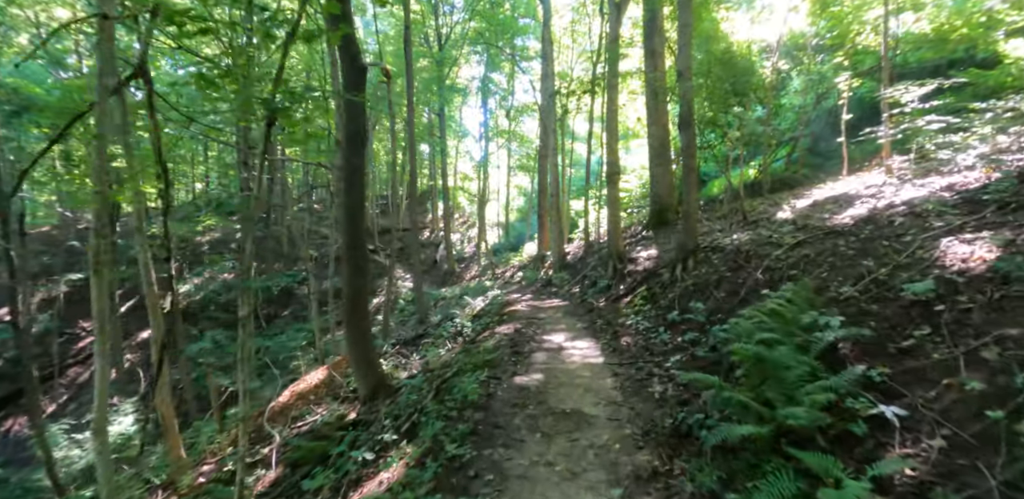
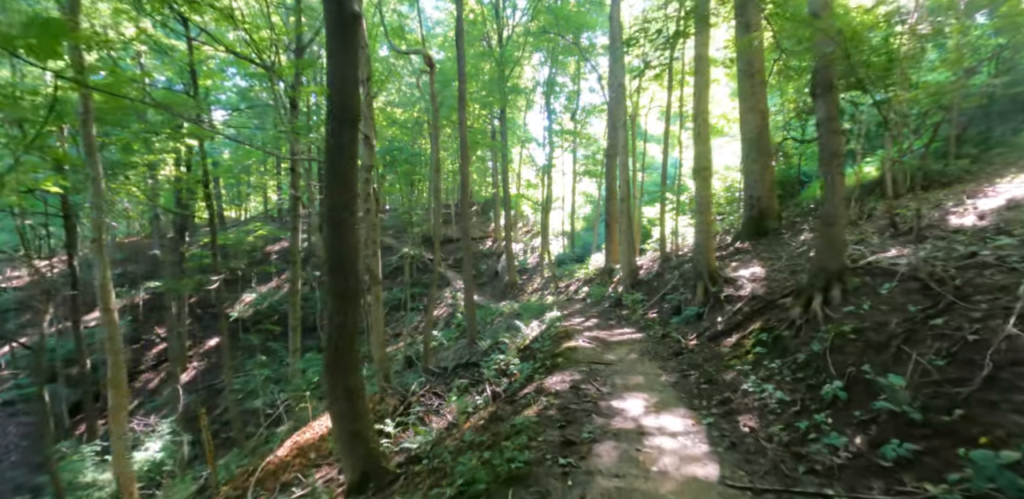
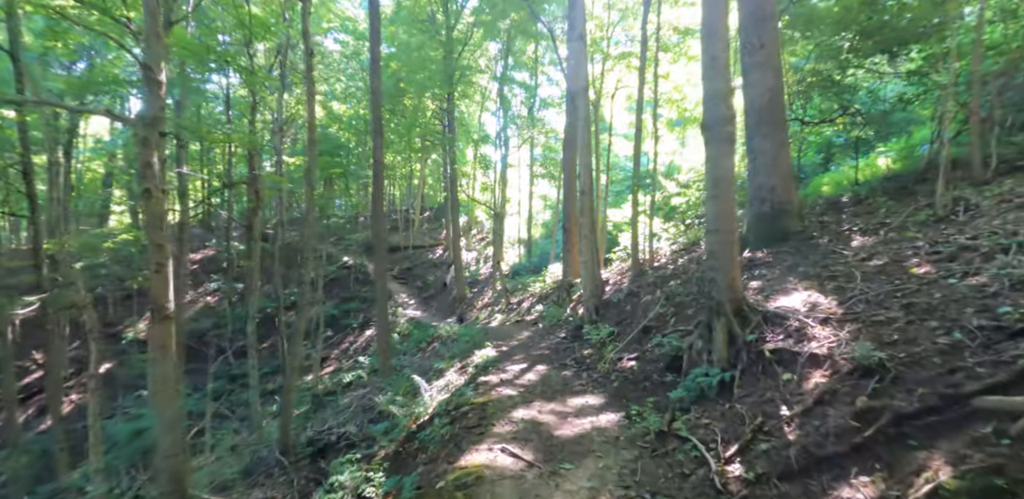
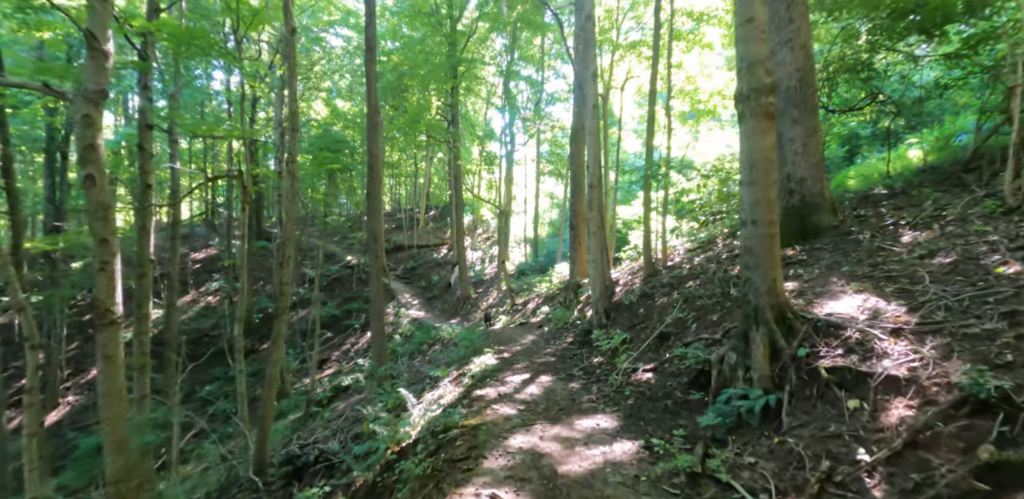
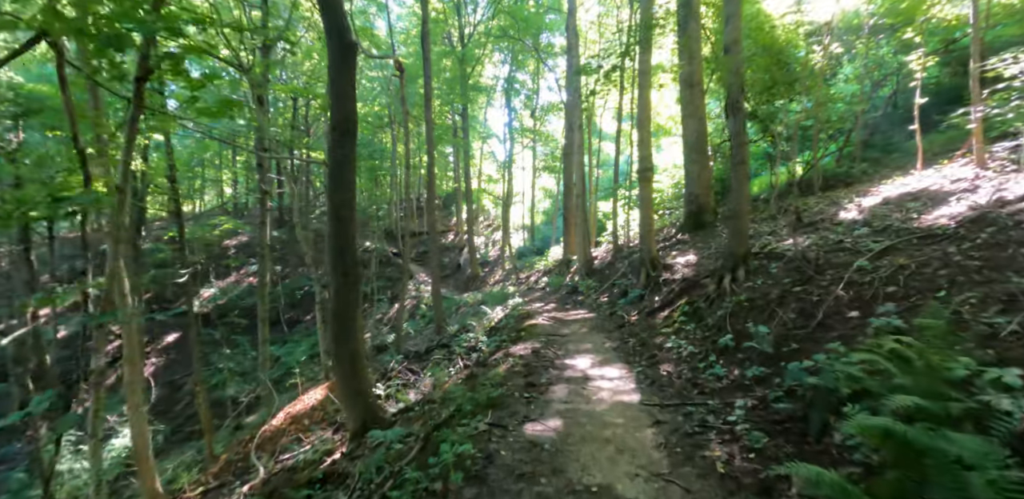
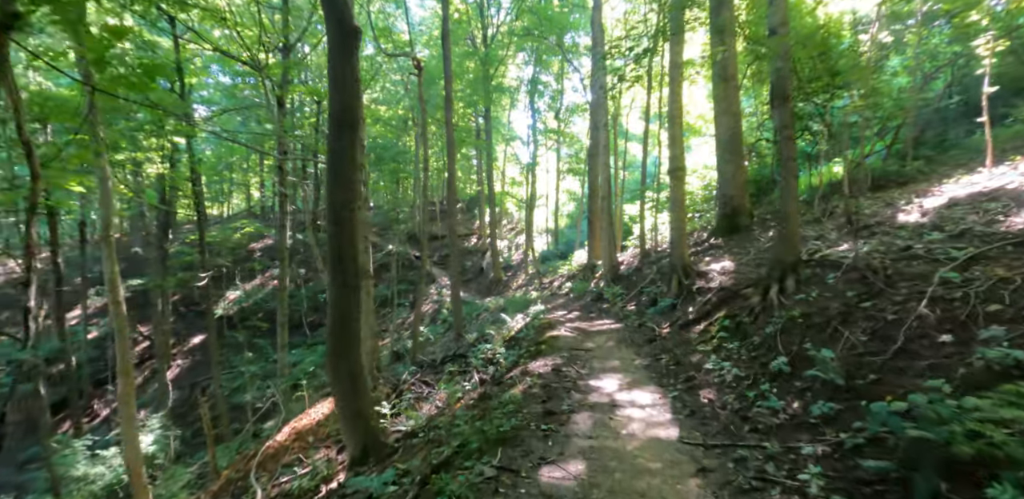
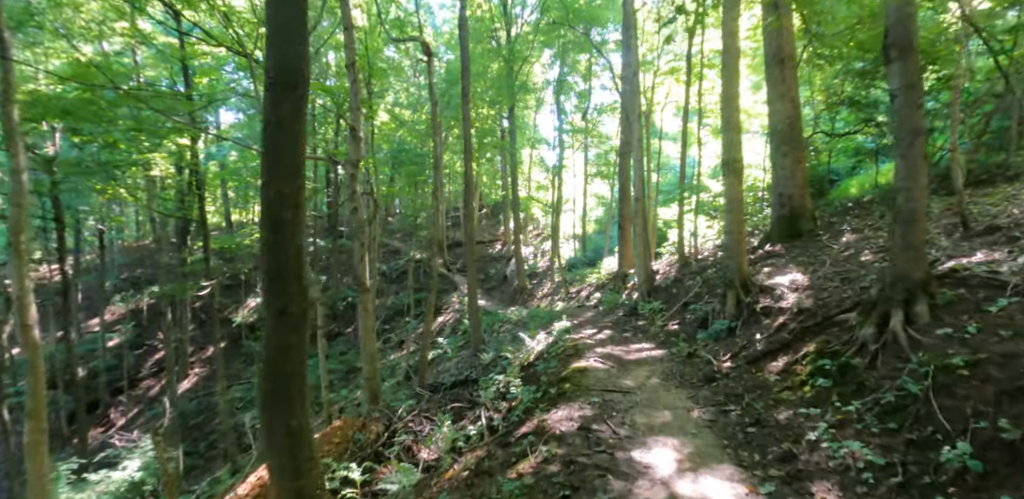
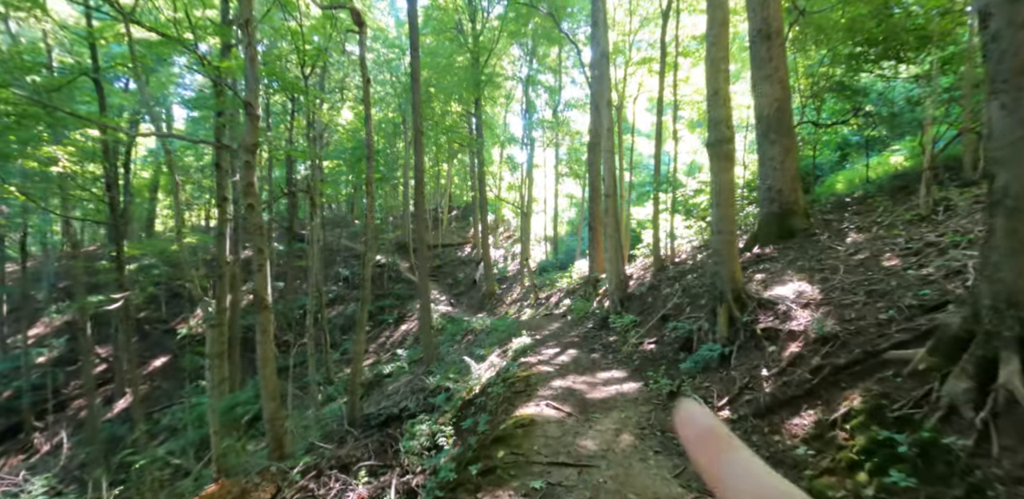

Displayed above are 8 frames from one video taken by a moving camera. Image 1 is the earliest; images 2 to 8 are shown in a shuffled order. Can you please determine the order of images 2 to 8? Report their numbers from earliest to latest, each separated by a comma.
5, 6, 2, 7, 8, 3, 4
